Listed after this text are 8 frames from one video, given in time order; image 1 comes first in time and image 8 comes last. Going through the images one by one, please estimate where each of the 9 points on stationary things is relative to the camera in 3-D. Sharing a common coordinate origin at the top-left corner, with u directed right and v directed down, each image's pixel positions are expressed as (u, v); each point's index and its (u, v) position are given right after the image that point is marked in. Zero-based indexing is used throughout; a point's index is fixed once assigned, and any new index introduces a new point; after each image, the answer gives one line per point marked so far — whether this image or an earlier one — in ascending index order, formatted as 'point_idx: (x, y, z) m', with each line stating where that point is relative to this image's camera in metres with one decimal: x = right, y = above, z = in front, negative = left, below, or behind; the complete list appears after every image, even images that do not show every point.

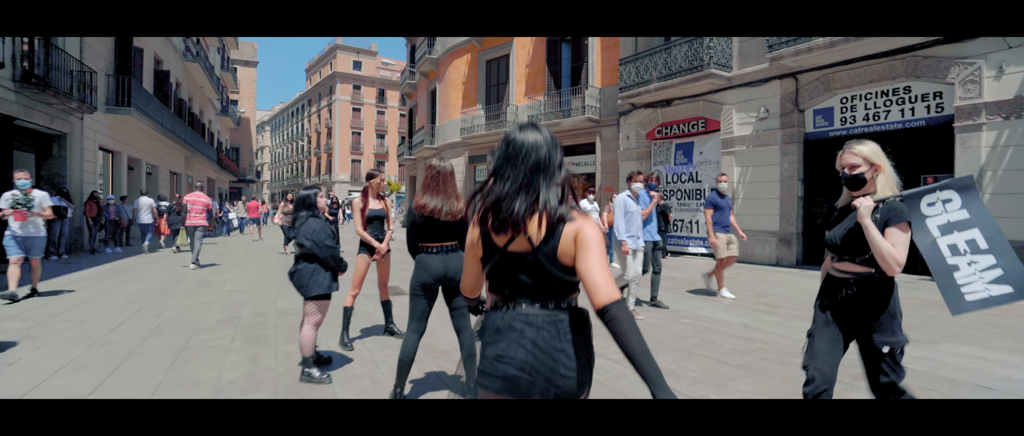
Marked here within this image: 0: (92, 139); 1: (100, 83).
0: (-11.8, +2.2, +14.6) m
1: (-11.8, +3.8, +14.7) m
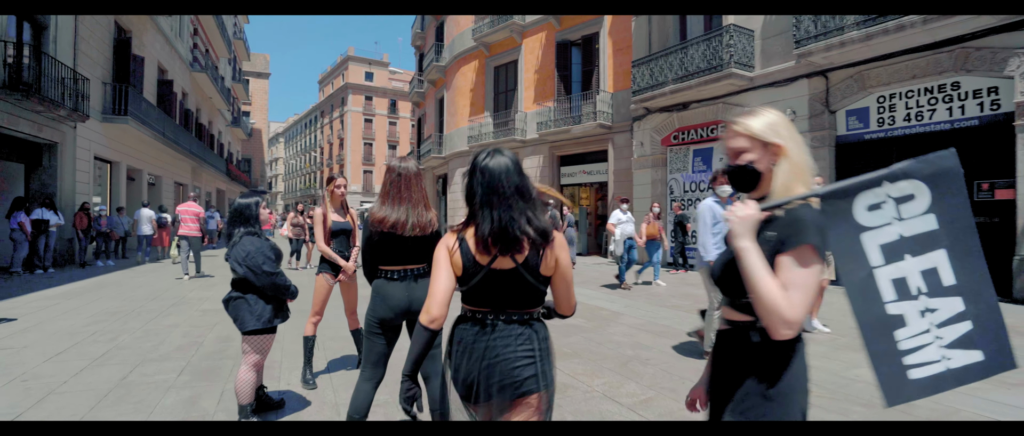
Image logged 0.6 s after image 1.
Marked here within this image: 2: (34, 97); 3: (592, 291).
0: (-11.7, +1.9, +14.1) m
1: (-11.6, +3.5, +14.3) m
2: (-10.0, +2.5, +10.9) m
3: (+1.5, -1.3, +9.5) m
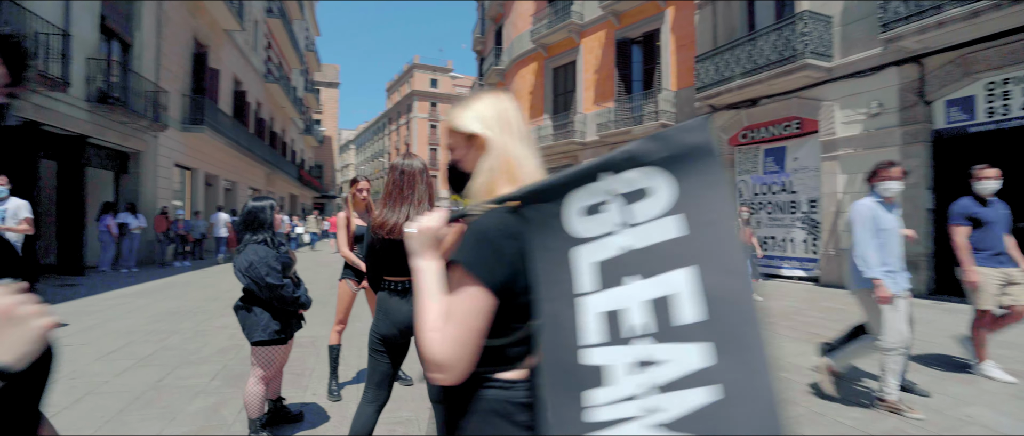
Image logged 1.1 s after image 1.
0: (-10.1, +1.8, +15.1) m
1: (-10.0, +3.4, +15.3) m
2: (-8.9, +2.5, +11.7) m
3: (+2.4, -1.4, +8.9) m
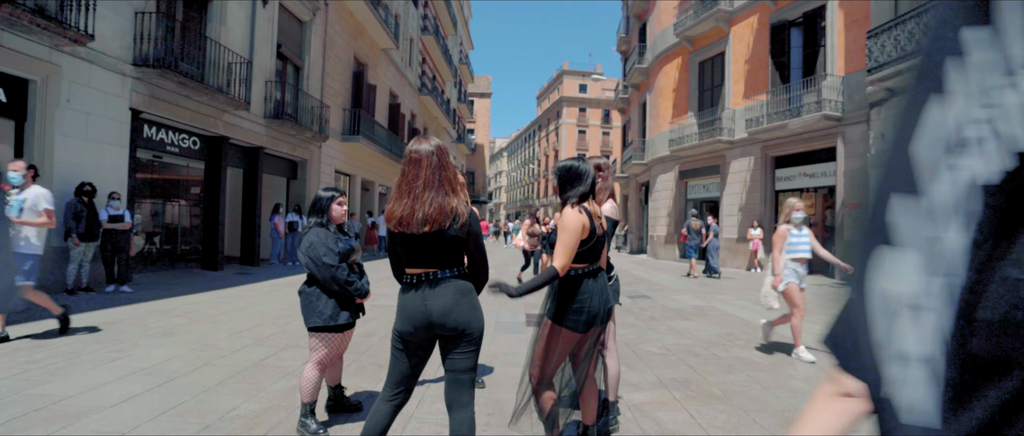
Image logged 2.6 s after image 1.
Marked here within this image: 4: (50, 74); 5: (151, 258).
0: (-6.0, +1.8, +17.2) m
1: (-5.9, +3.4, +17.4) m
2: (-5.8, +2.5, +13.5) m
3: (+4.1, -1.5, +7.6) m
4: (-6.6, +2.1, +7.4) m
5: (-7.8, -0.9, +11.3) m
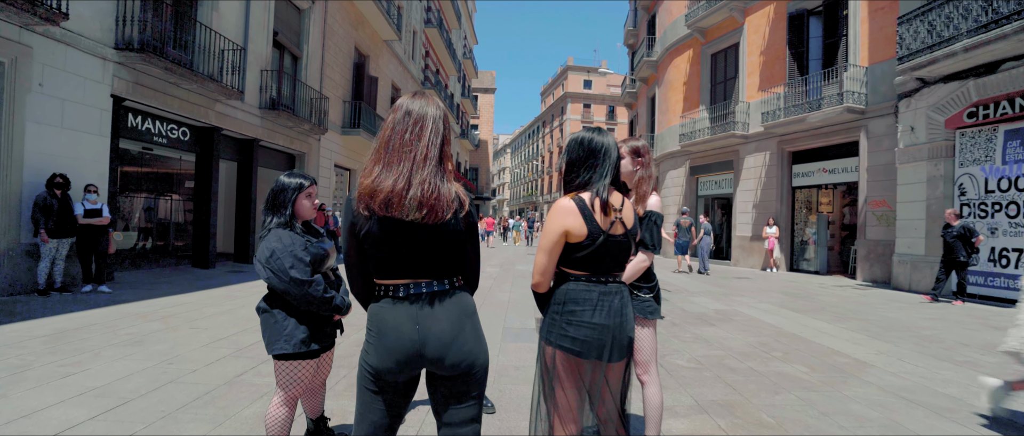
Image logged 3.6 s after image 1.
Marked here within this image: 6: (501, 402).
0: (-5.9, +1.9, +16.6) m
1: (-5.7, +3.5, +16.8) m
2: (-5.6, +2.6, +12.9) m
3: (+4.2, -1.4, +7.0) m
4: (-6.4, +2.1, +6.8) m
5: (-7.7, -0.8, +10.7) m
6: (-0.1, -1.3, +3.7) m
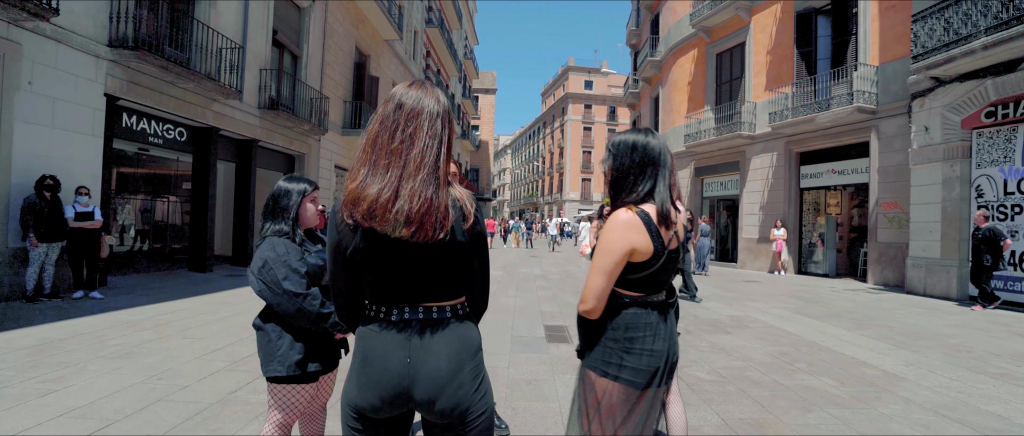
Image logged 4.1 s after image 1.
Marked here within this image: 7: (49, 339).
0: (-5.8, +1.8, +16.3) m
1: (-5.6, +3.5, +16.5) m
2: (-5.5, +2.6, +12.6) m
3: (+4.3, -1.5, +6.7) m
4: (-6.3, +2.1, +6.5) m
5: (-7.6, -0.8, +10.5) m
6: (0.0, -1.4, +3.5) m
7: (-4.4, -1.1, +4.9) m
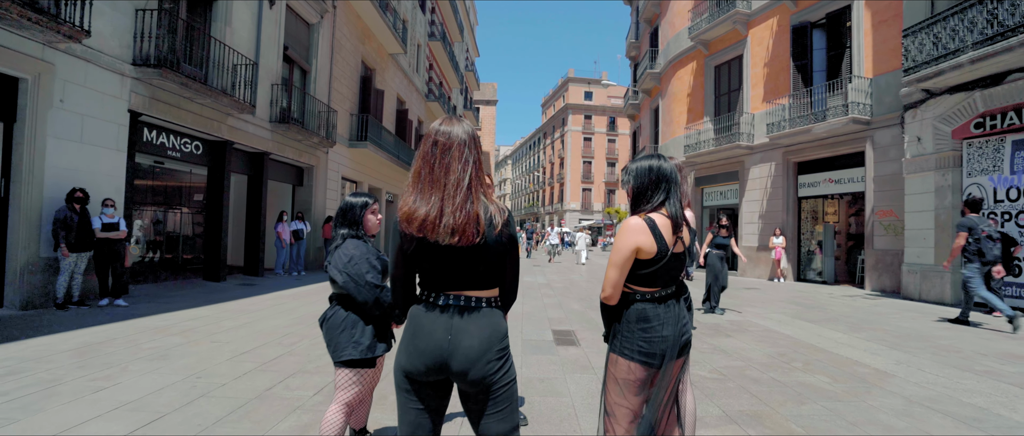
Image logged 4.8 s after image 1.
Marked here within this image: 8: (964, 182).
0: (-5.6, +1.5, +16.7) m
1: (-5.5, +3.1, +16.9) m
2: (-5.4, +2.3, +13.0) m
3: (+4.4, -1.6, +7.0) m
4: (-6.2, +1.9, +6.9) m
5: (-7.5, -1.0, +10.8) m
6: (+0.1, -1.4, +3.8) m
7: (-4.3, -1.3, +5.2) m
8: (+8.7, +0.7, +10.0) m
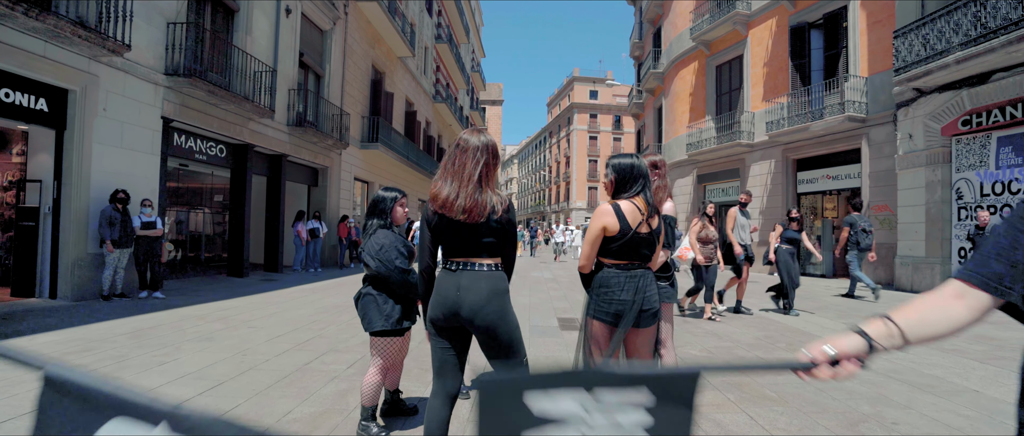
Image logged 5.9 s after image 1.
0: (-5.4, +1.5, +17.3) m
1: (-5.3, +3.2, +17.5) m
2: (-5.3, +2.3, +13.6) m
3: (+4.6, -1.5, +7.5) m
4: (-6.1, +2.0, +7.5) m
5: (-7.3, -1.0, +11.4) m
6: (+0.2, -1.4, +4.3) m
7: (-4.2, -1.2, +5.8) m
8: (+8.9, +0.8, +10.4) m
